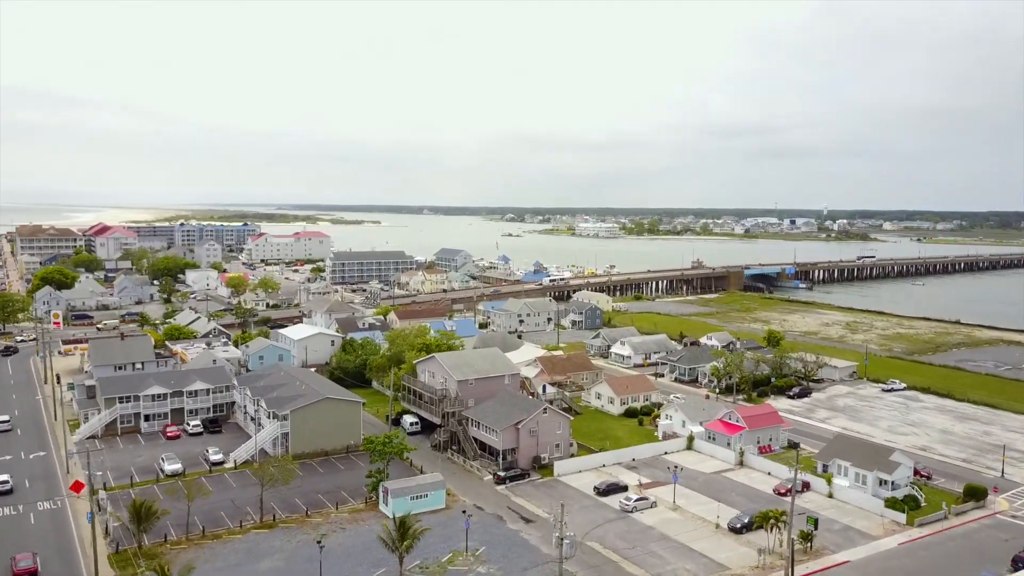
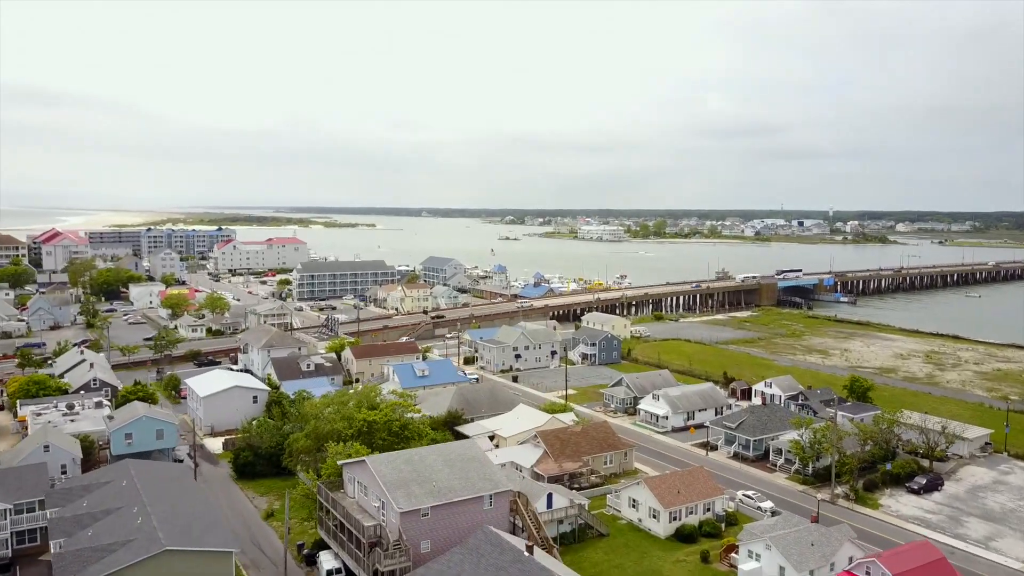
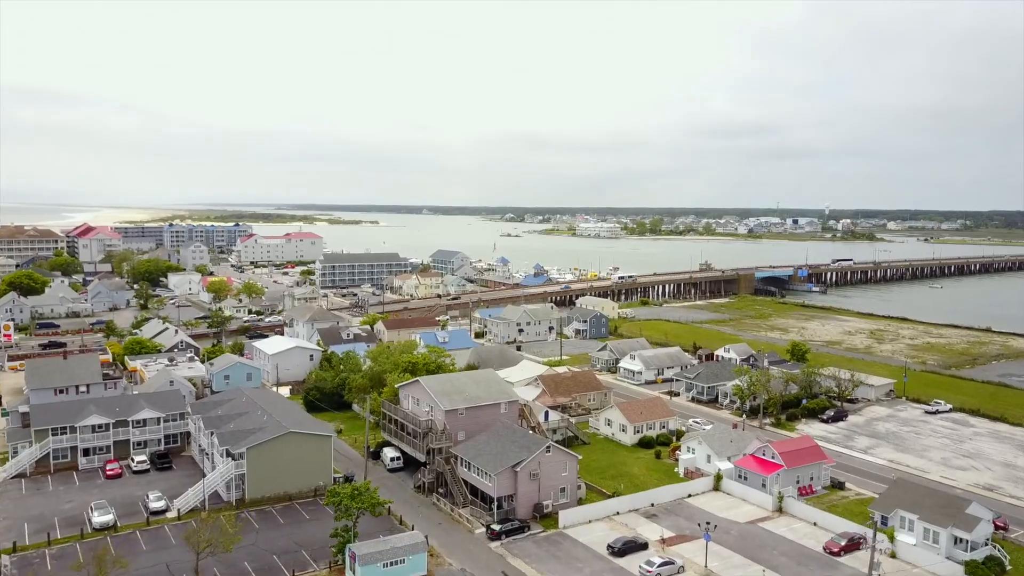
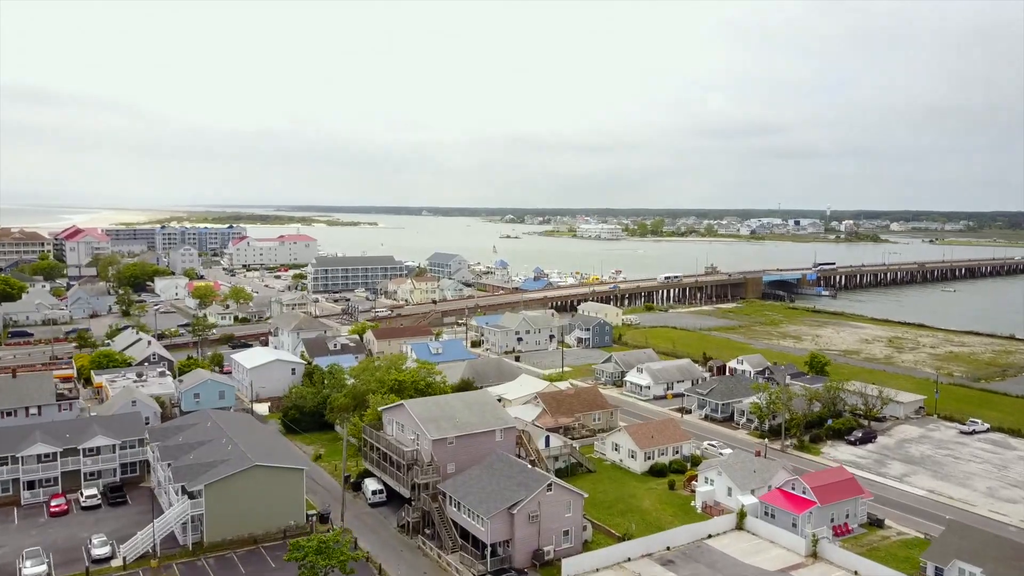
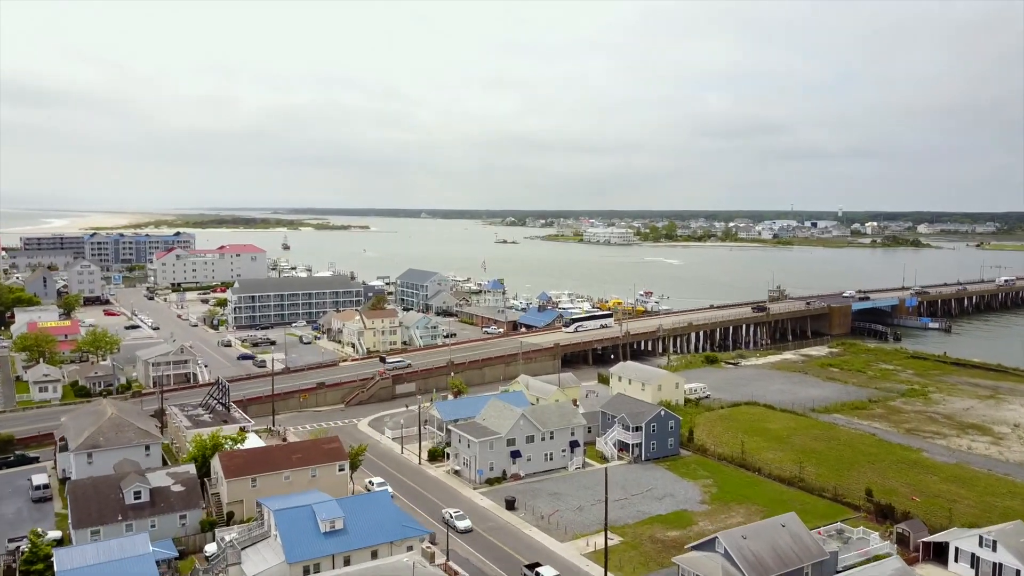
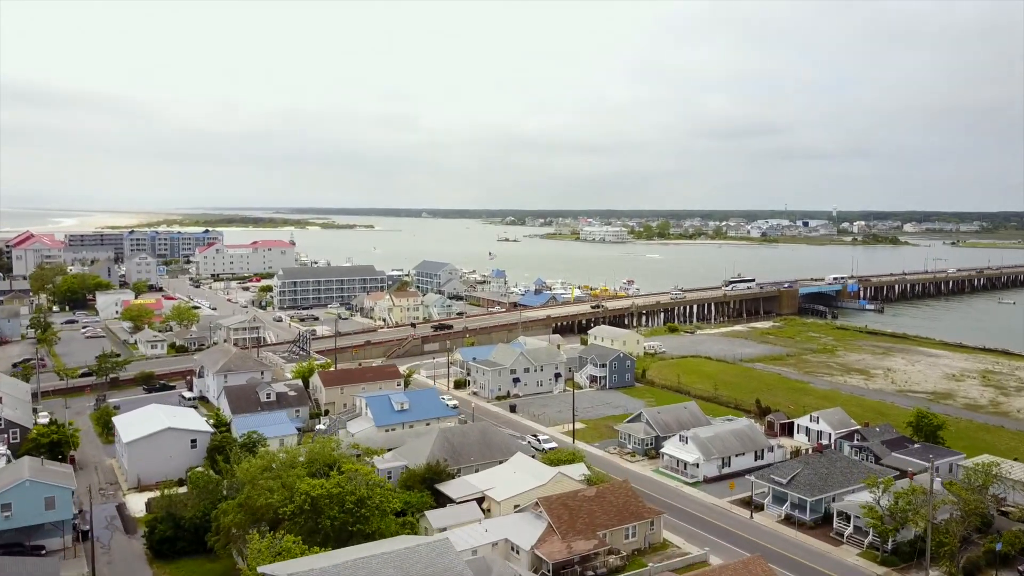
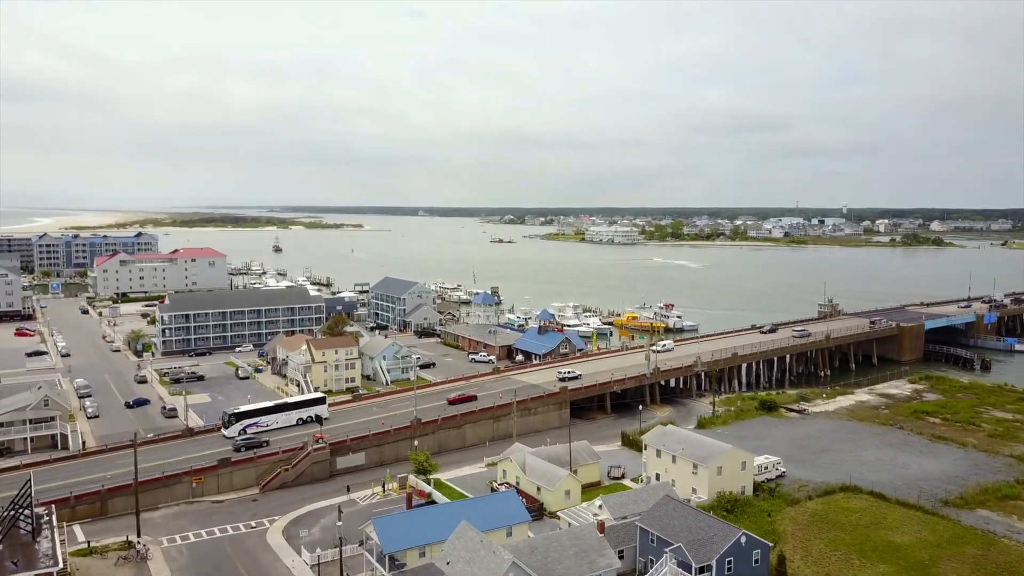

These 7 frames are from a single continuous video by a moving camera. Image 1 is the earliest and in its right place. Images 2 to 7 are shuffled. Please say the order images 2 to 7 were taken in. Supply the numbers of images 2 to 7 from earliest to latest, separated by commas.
3, 4, 2, 6, 5, 7
